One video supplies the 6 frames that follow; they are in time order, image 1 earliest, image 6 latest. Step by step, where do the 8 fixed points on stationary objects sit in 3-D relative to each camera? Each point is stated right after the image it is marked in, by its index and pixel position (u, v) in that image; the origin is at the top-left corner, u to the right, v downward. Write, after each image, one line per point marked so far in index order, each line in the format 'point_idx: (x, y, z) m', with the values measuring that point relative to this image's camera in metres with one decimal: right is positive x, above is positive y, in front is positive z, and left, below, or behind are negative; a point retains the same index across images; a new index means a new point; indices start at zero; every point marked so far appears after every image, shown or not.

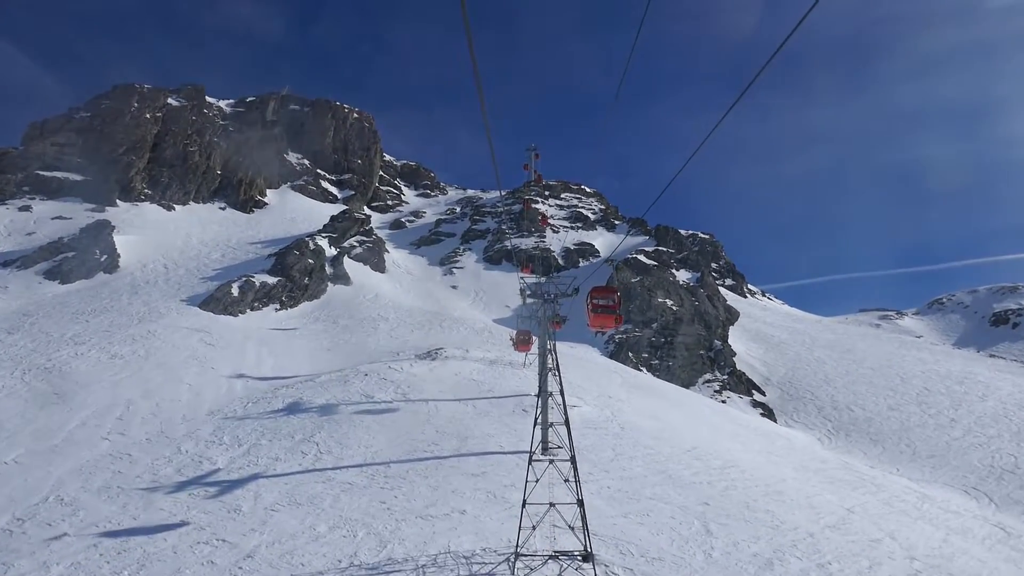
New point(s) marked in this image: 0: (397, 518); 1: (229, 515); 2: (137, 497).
0: (-3.5, -7.1, +19.9) m
1: (-8.4, -6.8, +19.3) m
2: (-11.6, -6.5, +20.0) m
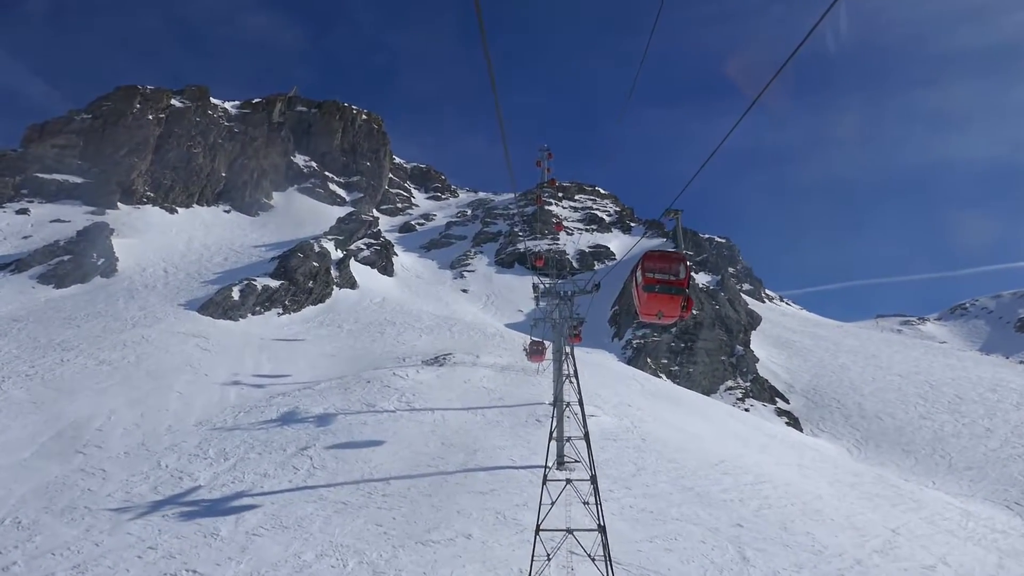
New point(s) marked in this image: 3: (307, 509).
0: (-3.2, -7.0, +17.6) m
1: (-8.1, -6.7, +17.1) m
2: (-11.3, -6.4, +17.9) m
3: (-6.1, -6.6, +19.2) m
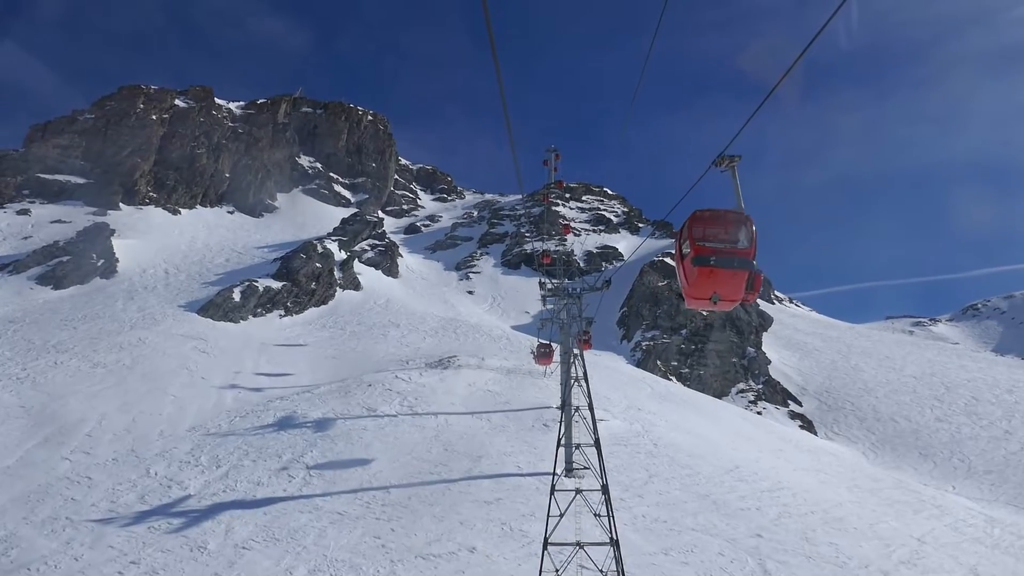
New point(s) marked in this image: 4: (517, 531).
0: (-3.1, -6.9, +16.6) m
1: (-8.0, -6.6, +16.1) m
2: (-11.2, -6.4, +16.9) m
3: (-5.9, -6.5, +18.1) m
4: (+0.1, -7.0, +18.5) m
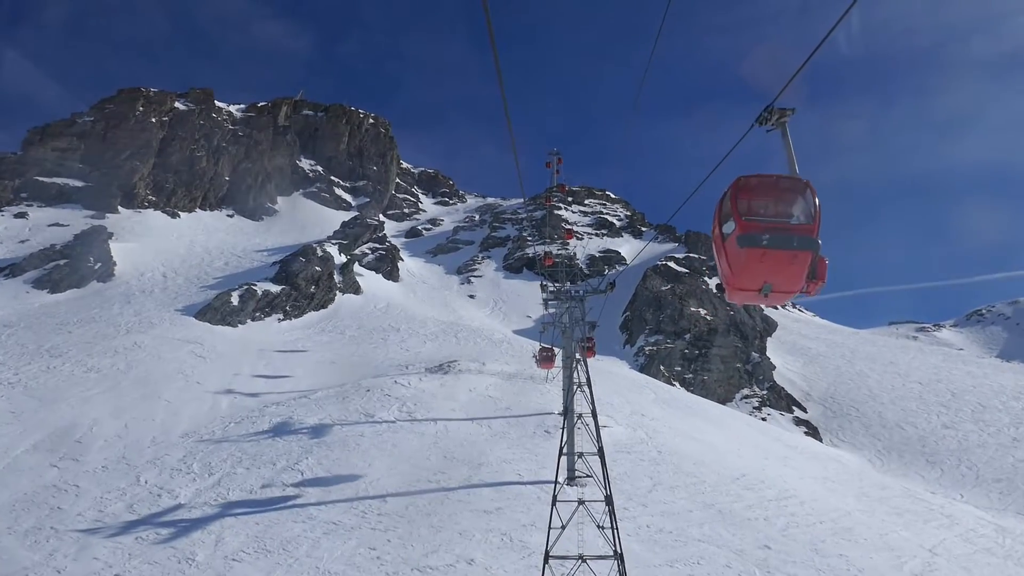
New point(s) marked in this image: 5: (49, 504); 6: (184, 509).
0: (-3.1, -7.0, +16.0) m
1: (-8.0, -6.7, +15.5) m
2: (-11.2, -6.4, +16.3) m
3: (-5.9, -6.6, +17.5) m
4: (+0.1, -7.0, +17.9) m
5: (-13.1, -6.1, +18.3) m
6: (-9.3, -6.3, +18.3) m
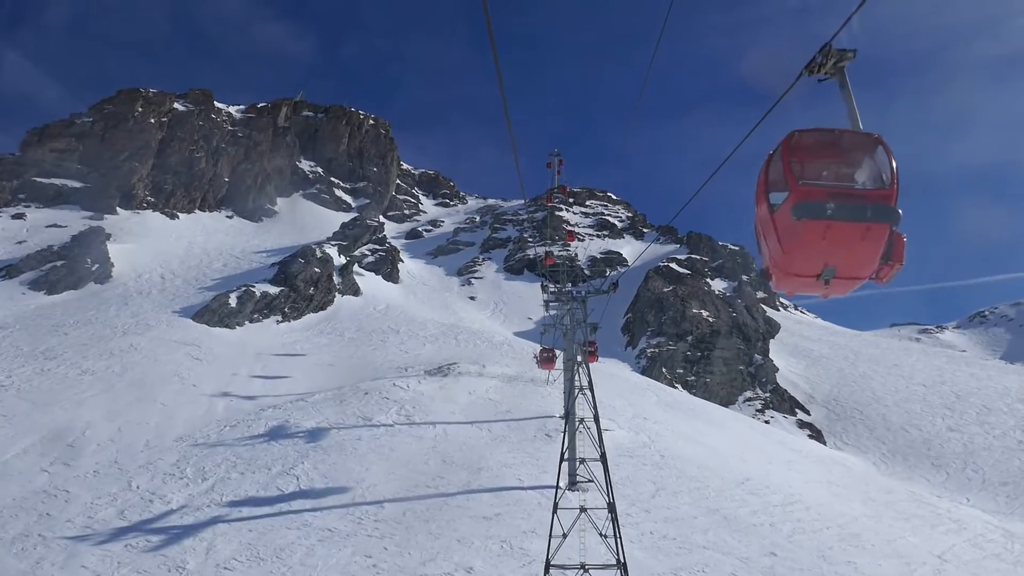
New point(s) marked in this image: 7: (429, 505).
0: (-3.1, -7.0, +15.5) m
1: (-8.0, -6.7, +15.0) m
2: (-11.2, -6.4, +15.9) m
3: (-5.9, -6.6, +17.1) m
4: (+0.1, -7.1, +17.5) m
5: (-13.1, -6.1, +17.8) m
6: (-9.3, -6.3, +17.9) m
7: (-2.5, -6.6, +19.6) m
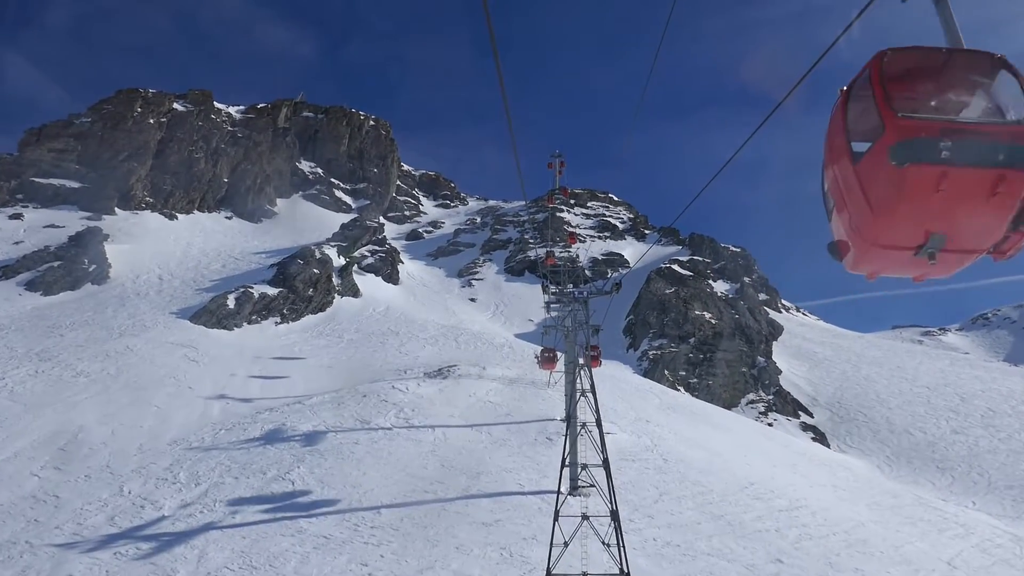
0: (-3.1, -7.0, +15.1) m
1: (-8.0, -6.7, +14.6) m
2: (-11.2, -6.4, +15.5) m
3: (-5.9, -6.6, +16.7) m
4: (+0.1, -7.1, +17.0) m
5: (-13.1, -6.1, +17.4) m
6: (-9.3, -6.3, +17.5) m
7: (-2.5, -6.6, +19.1) m
